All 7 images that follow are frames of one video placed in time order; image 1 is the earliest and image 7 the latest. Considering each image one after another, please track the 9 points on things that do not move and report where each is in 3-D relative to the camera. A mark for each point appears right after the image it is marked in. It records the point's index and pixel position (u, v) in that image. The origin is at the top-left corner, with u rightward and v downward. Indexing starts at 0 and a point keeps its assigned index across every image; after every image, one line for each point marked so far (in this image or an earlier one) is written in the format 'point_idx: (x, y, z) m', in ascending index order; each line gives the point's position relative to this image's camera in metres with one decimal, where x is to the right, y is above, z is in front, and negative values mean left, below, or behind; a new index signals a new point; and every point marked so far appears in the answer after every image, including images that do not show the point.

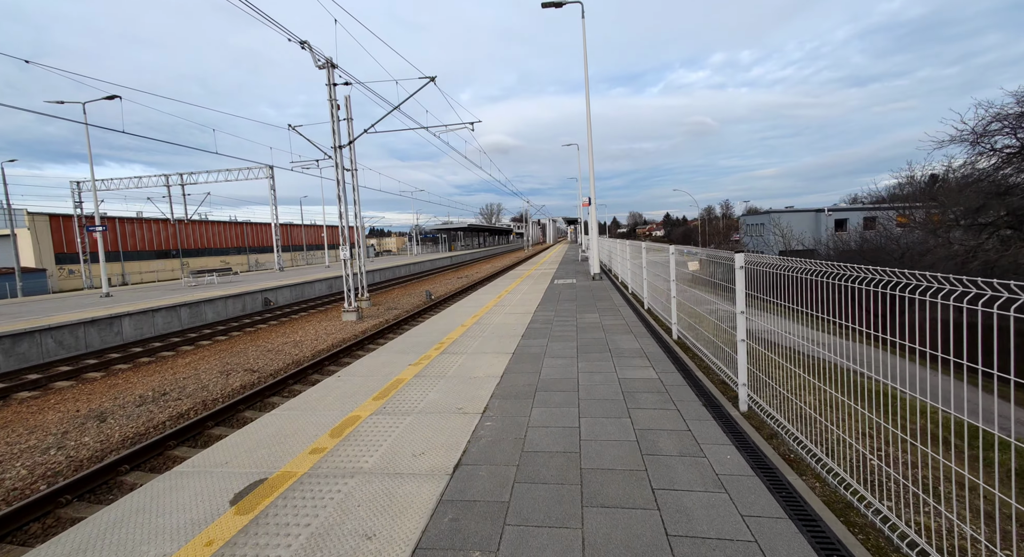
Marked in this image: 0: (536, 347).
0: (+0.3, -1.0, +6.4) m
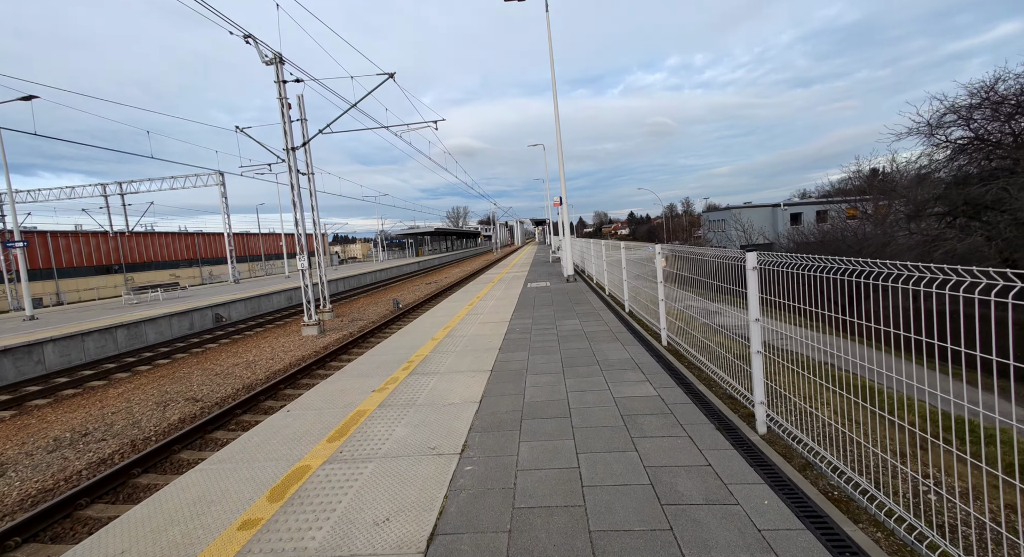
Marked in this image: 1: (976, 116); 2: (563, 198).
0: (+0.1, -1.1, +5.8) m
1: (+13.3, +4.7, +13.2) m
2: (+2.2, +3.4, +19.4) m
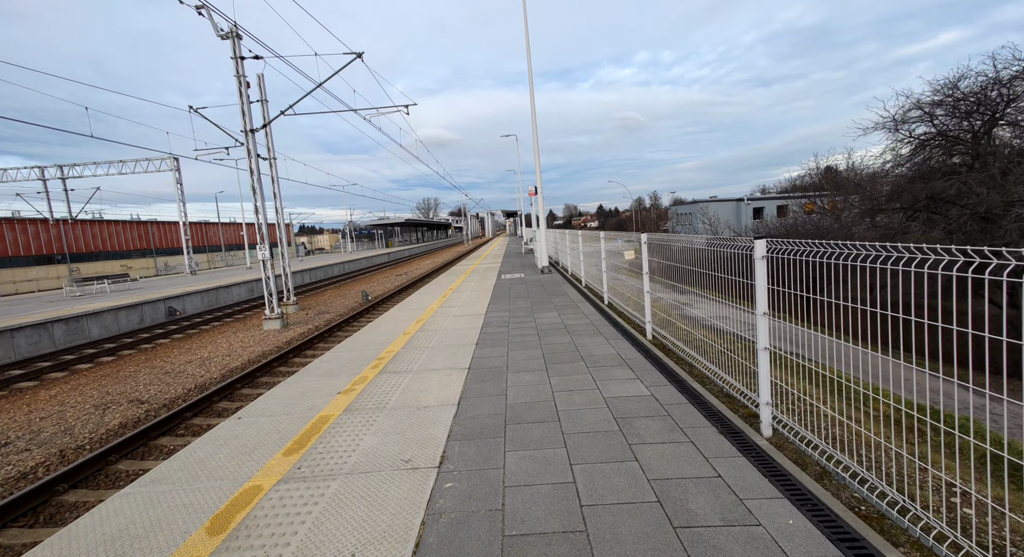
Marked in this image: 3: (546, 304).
0: (-0.2, -0.9, +5.4) m
1: (+12.6, +4.9, +13.5) m
2: (+1.1, +3.7, +19.0) m
3: (+0.7, -0.5, +8.8) m
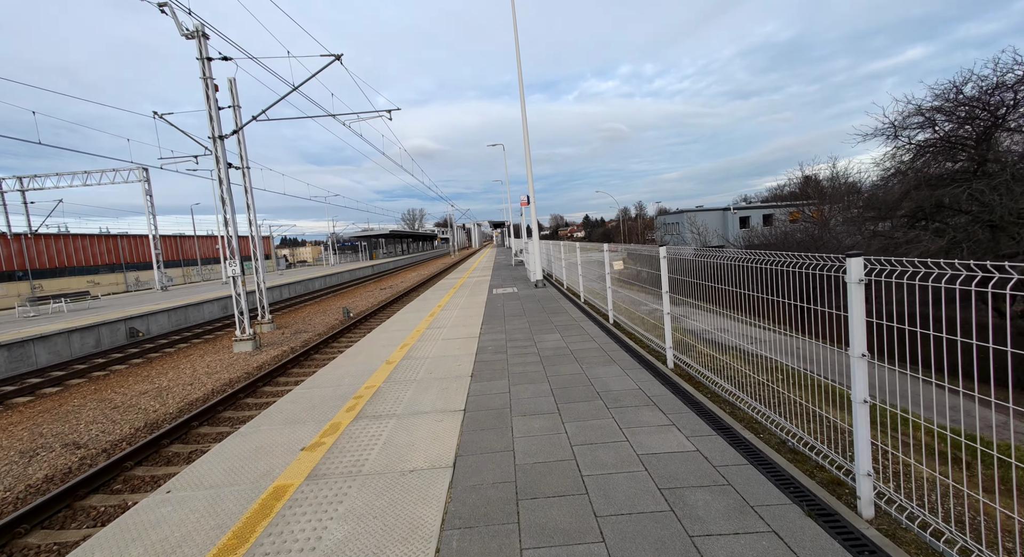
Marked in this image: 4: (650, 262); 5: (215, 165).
0: (-0.2, -1.2, +4.5) m
1: (+12.3, +4.6, +13.2) m
2: (+0.6, +3.2, +18.3) m
3: (+0.6, -0.8, +8.0) m
4: (+2.3, +0.2, +7.4) m
5: (-8.0, +3.0, +12.3) m
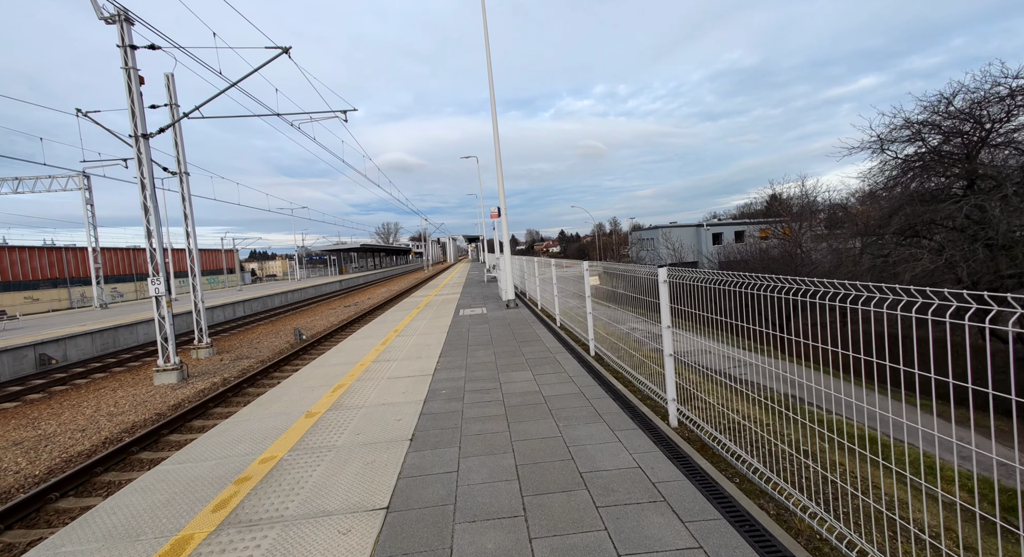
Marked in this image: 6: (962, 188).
0: (-0.5, -1.4, +3.2) m
1: (+11.5, +4.1, +12.7) m
2: (-0.4, +2.5, +17.1) m
3: (0.0, -1.1, +6.7) m
4: (+1.7, -0.1, +6.2) m
5: (-8.7, +2.6, +10.7) m
6: (+11.8, +2.4, +12.0) m
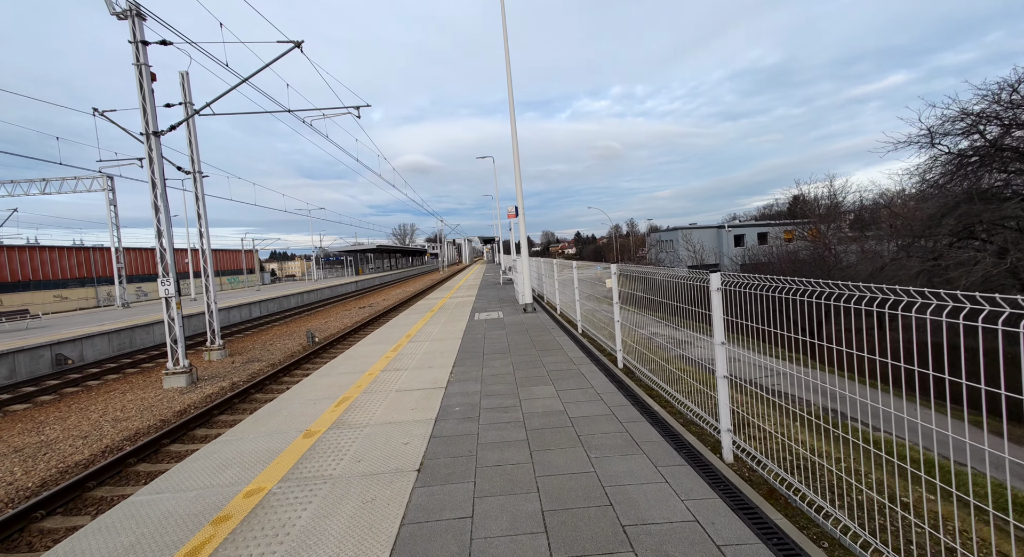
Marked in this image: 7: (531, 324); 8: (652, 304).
0: (-0.4, -1.4, +2.7) m
1: (+12.0, +3.9, +11.7) m
2: (+0.2, +2.4, +16.6) m
3: (+0.3, -1.2, +6.2) m
4: (+2.0, -0.2, +5.6) m
5: (-8.3, +2.6, +10.4) m
6: (+12.3, +2.2, +11.0) m
7: (+0.5, -1.1, +11.7) m
8: (+1.8, -0.3, +6.4) m
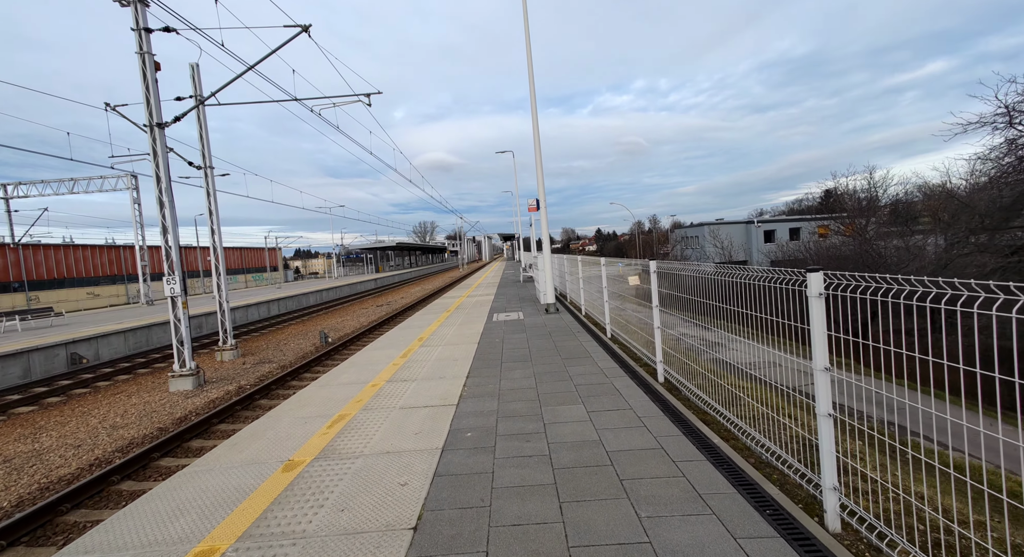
0: (-0.3, -1.5, +1.9) m
1: (+12.5, +4.0, +10.3) m
2: (+1.0, +2.5, +15.7) m
3: (+0.6, -1.2, +5.4) m
4: (+2.2, -0.2, +4.7) m
5: (-7.8, +2.6, +10.0) m
6: (+12.8, +2.3, +9.6) m
7: (+1.0, -1.0, +10.8) m
8: (+2.1, -0.3, +5.5) m
